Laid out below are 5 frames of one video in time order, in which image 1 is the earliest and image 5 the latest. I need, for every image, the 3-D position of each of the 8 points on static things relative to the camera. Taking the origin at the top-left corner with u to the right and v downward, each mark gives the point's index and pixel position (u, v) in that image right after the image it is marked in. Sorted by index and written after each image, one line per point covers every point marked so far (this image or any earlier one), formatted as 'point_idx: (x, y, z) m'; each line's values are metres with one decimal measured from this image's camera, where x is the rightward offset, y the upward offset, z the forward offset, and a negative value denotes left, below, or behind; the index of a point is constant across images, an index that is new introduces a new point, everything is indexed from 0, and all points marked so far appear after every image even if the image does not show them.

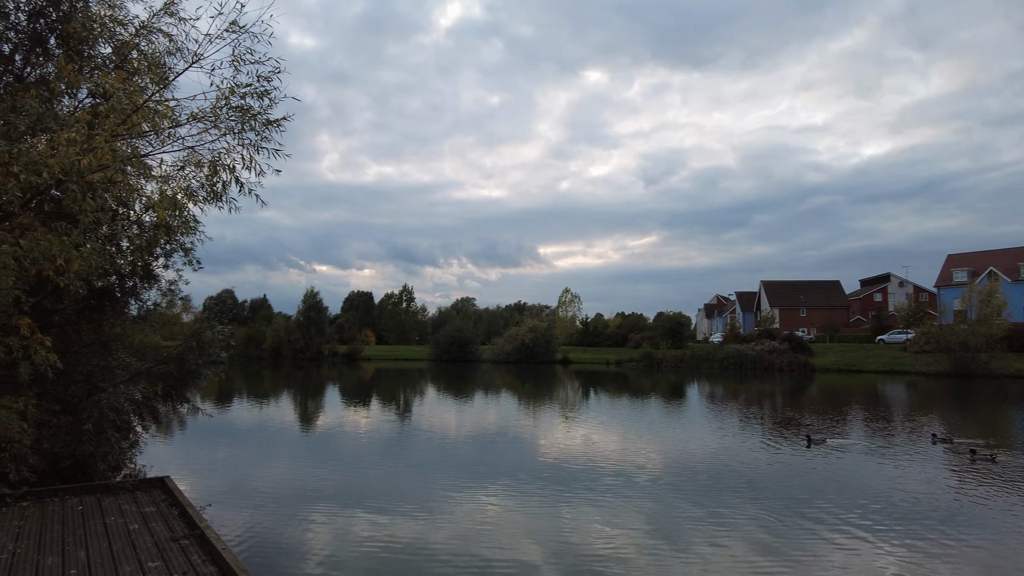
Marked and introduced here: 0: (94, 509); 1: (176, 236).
0: (-3.5, -1.9, +5.6) m
1: (-4.1, +0.6, +8.3) m
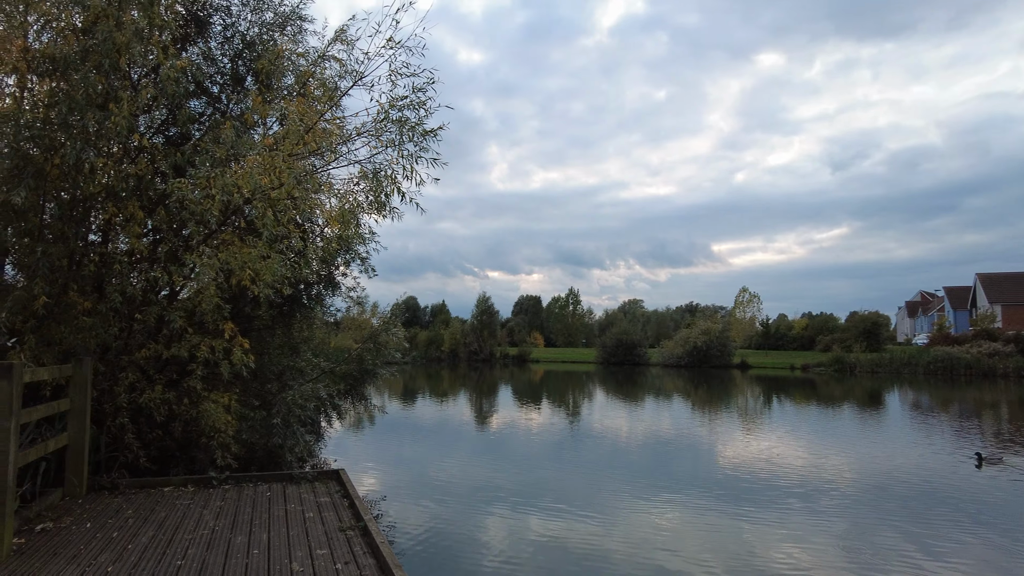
0: (-2.2, -1.9, +6.2) m
1: (-2.1, +0.6, +8.9) m
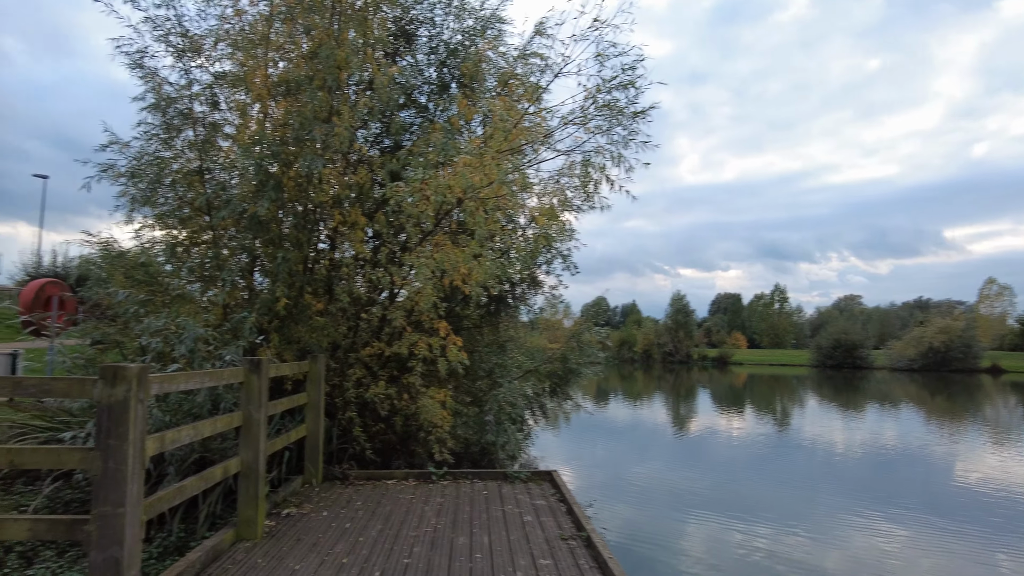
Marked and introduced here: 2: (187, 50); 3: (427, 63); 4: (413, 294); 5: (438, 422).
0: (-0.2, -1.9, +6.1) m
1: (+0.6, +0.6, +8.7) m
2: (-3.9, +2.8, +7.9) m
3: (-1.2, +3.2, +9.3) m
4: (-1.1, -0.1, +7.2) m
5: (-0.8, -1.5, +7.5) m
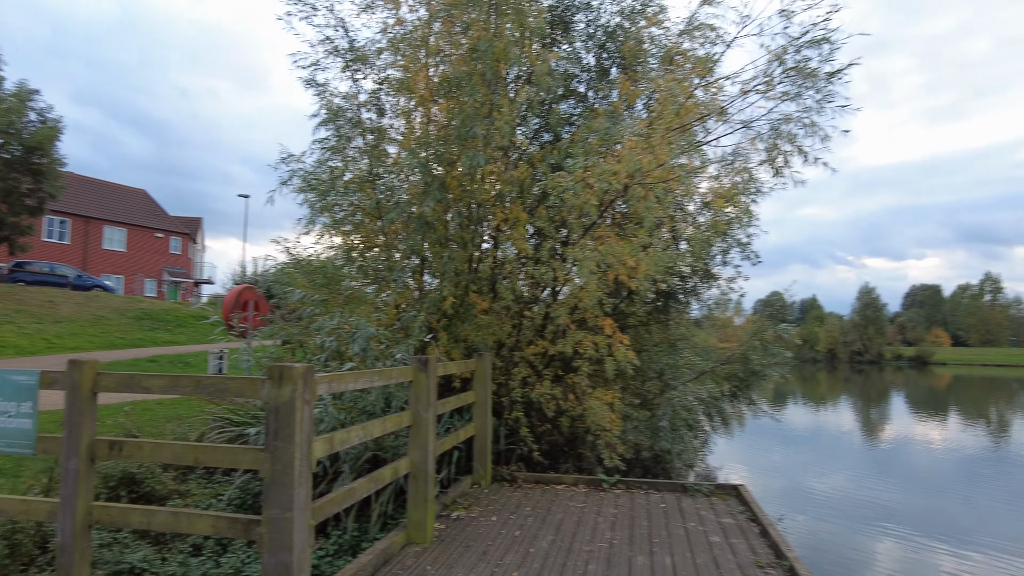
0: (+1.4, -1.9, +5.5) m
1: (+2.6, +0.7, +7.9) m
2: (-1.9, +2.8, +8.1) m
3: (+1.0, +3.2, +8.9) m
4: (+0.7, 0.0, +6.9) m
5: (+1.0, -1.5, +7.0) m
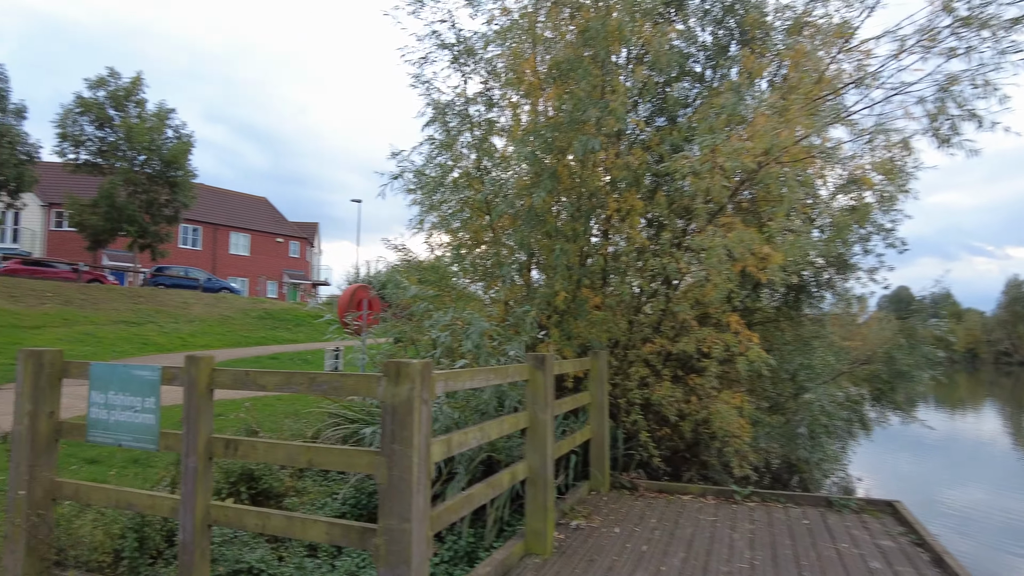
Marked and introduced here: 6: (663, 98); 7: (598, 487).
0: (+2.3, -1.8, +4.9) m
1: (+3.9, +0.8, +7.1) m
2: (-0.6, +2.8, +8.0) m
3: (+2.4, +3.3, +8.3) m
4: (+1.8, +0.1, +6.3) m
5: (+2.2, -1.4, +6.4) m
6: (+1.8, +2.3, +7.8) m
7: (+0.8, -1.9, +6.2) m
